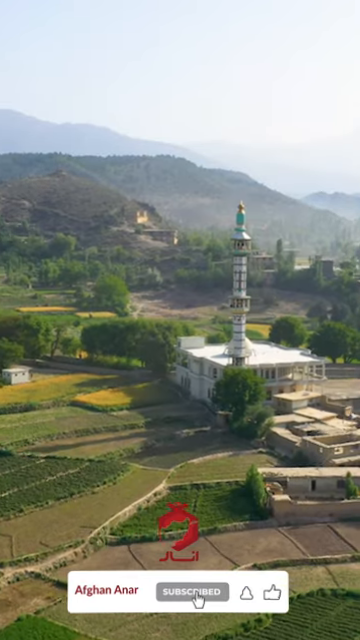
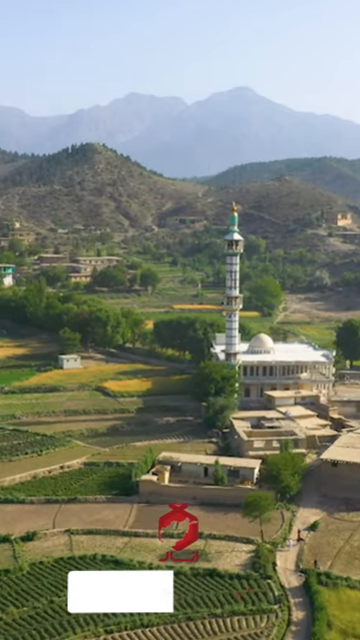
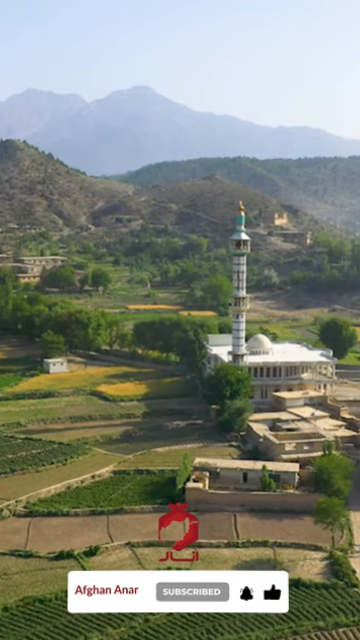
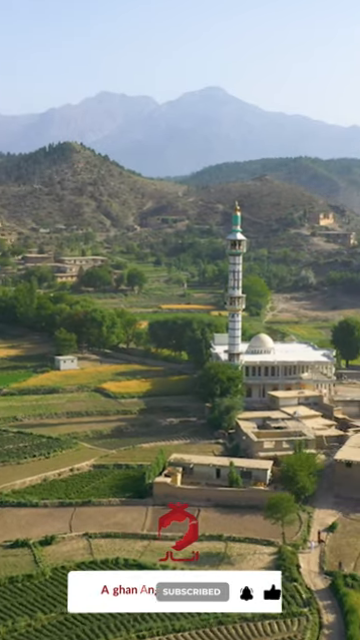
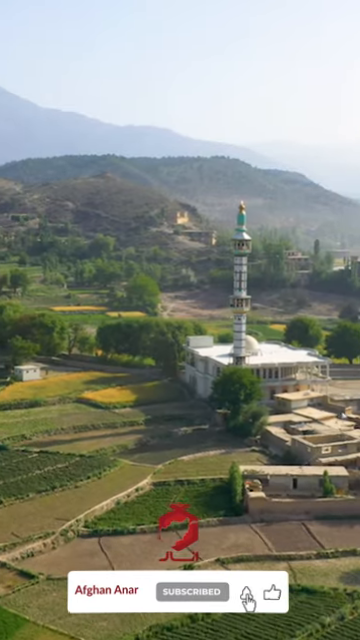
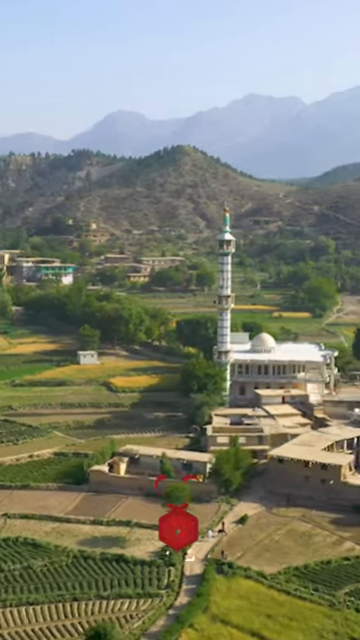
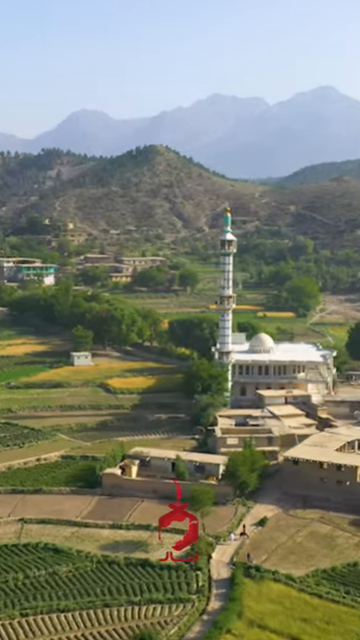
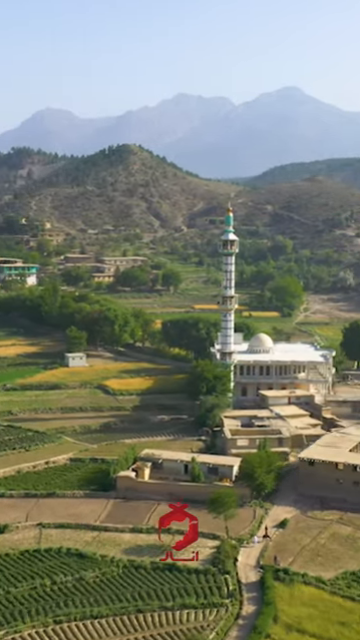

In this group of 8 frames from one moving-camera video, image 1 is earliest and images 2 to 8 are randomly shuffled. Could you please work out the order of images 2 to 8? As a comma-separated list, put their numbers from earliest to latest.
5, 3, 4, 2, 8, 7, 6
